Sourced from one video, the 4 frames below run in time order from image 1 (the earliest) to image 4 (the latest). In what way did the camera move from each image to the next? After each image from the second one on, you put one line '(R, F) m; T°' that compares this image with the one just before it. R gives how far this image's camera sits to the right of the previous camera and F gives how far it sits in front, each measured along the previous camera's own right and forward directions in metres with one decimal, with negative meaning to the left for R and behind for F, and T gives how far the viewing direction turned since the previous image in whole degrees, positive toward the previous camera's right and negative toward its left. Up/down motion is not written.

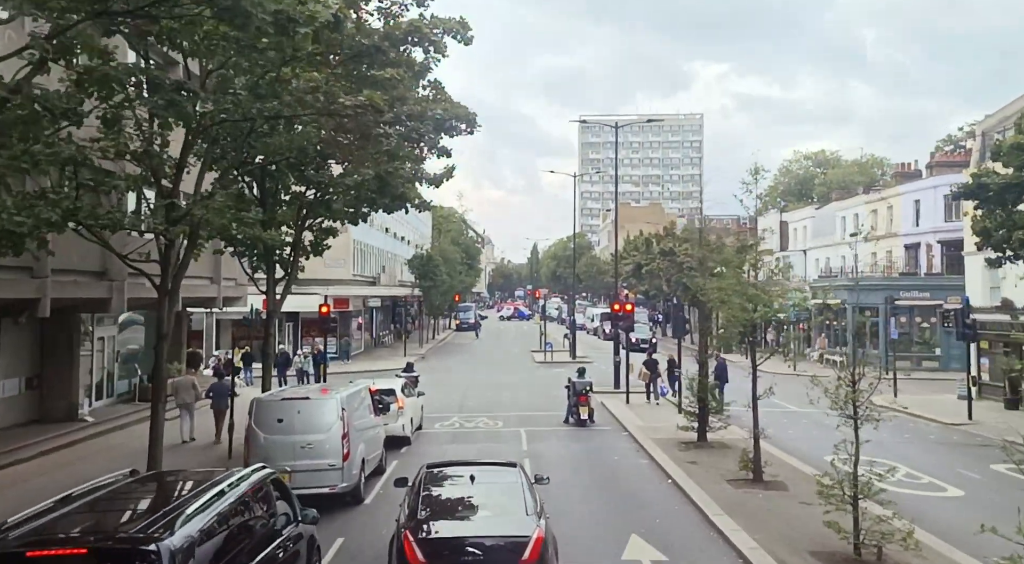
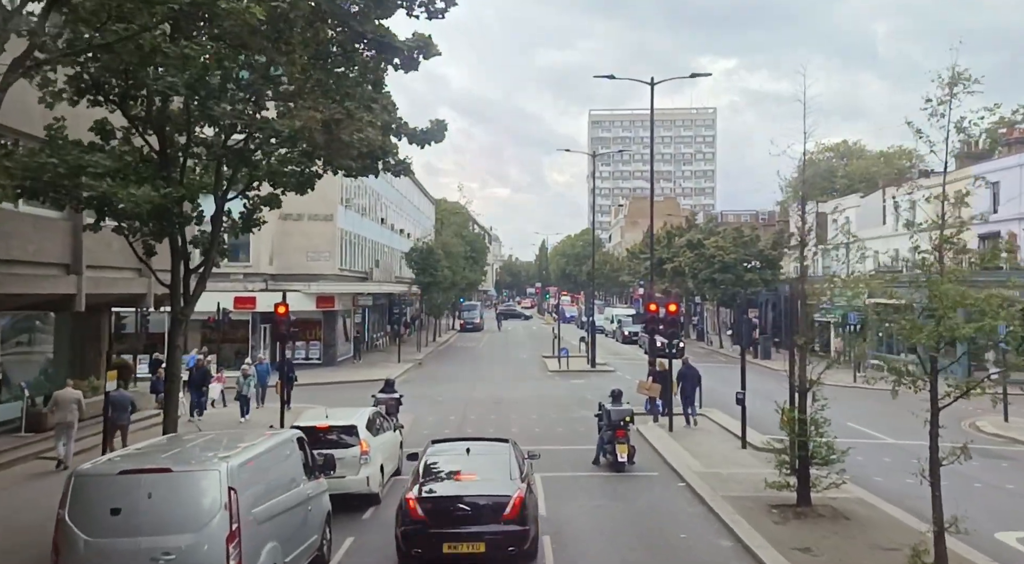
(-0.1, +5.6) m; -1°
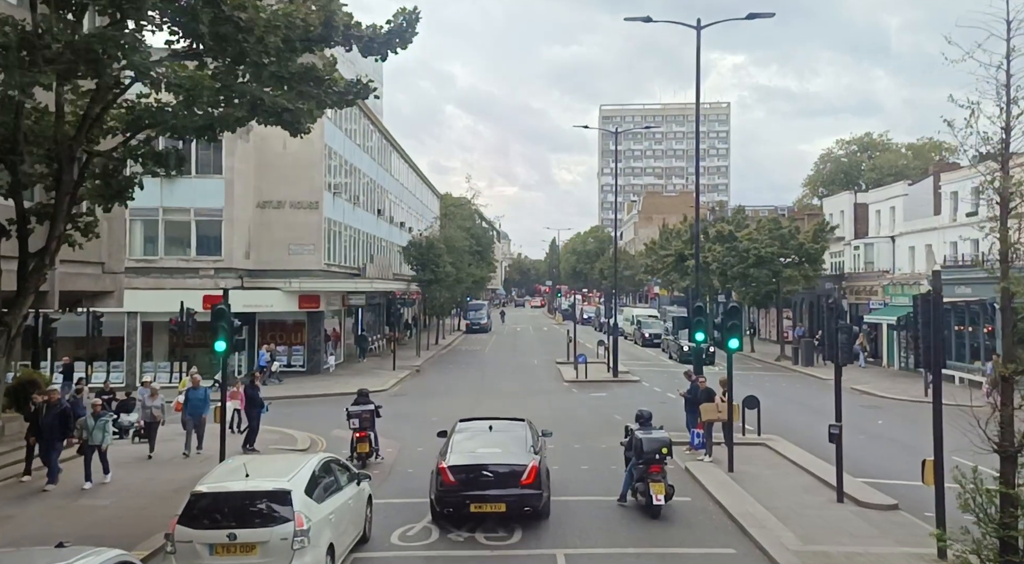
(0.0, +4.7) m; -1°
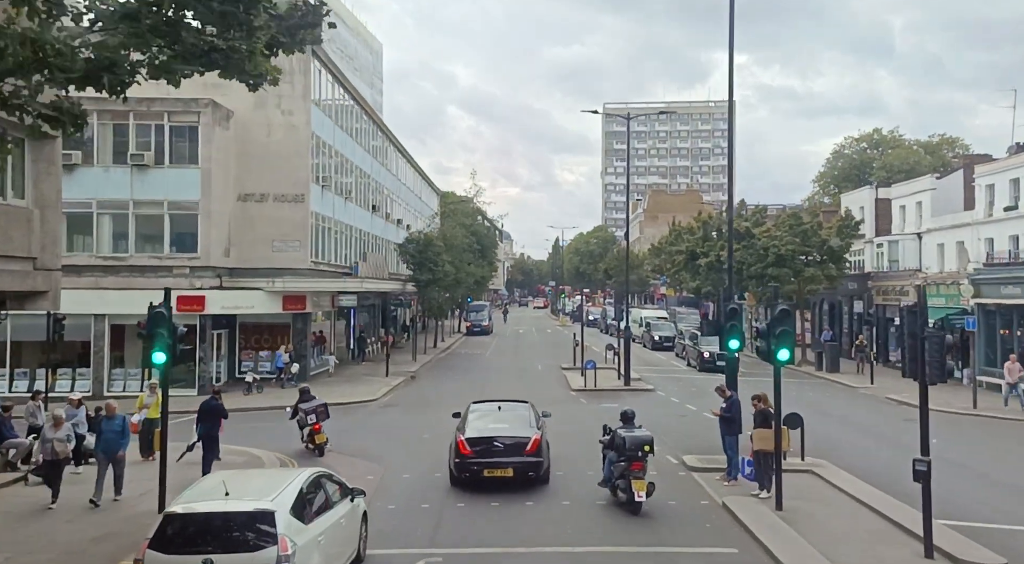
(0.0, +2.6) m; 0°
